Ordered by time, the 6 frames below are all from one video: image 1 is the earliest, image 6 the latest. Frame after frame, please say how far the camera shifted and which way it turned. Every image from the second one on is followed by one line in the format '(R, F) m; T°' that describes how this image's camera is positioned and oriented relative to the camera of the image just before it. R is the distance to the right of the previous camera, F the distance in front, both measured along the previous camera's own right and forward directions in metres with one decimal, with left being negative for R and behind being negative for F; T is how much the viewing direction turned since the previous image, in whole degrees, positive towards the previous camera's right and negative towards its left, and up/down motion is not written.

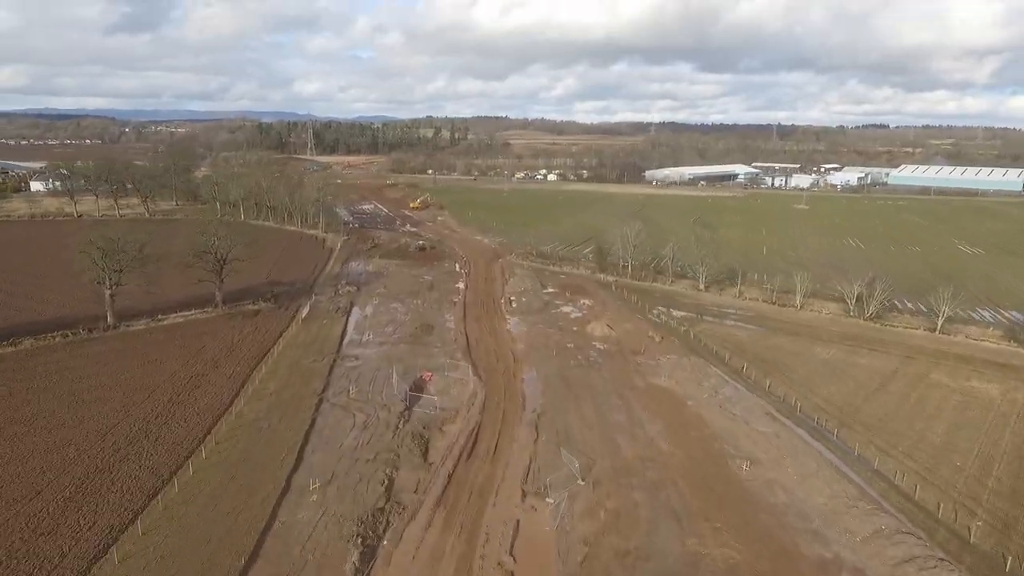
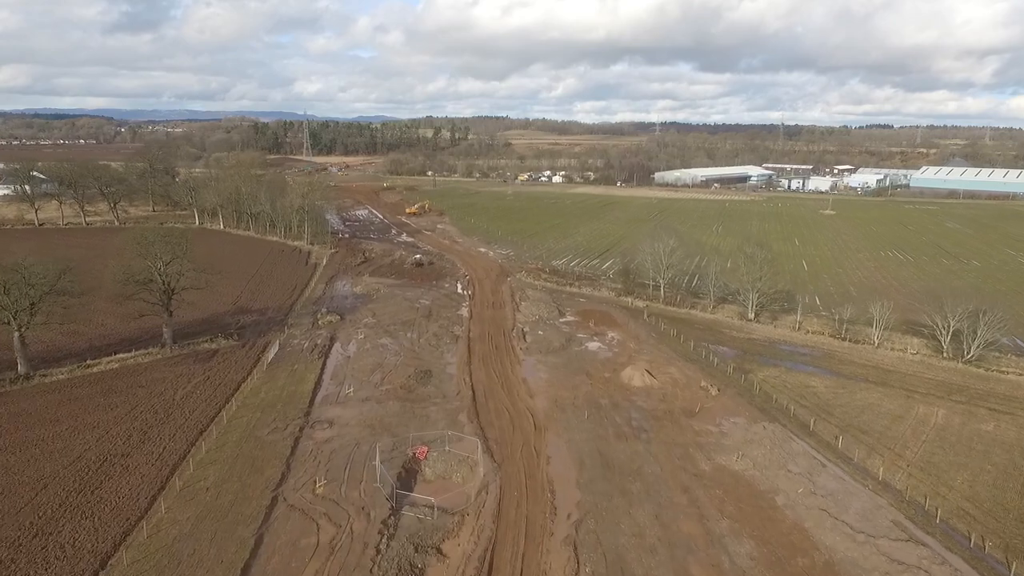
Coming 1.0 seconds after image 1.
(-0.8, +7.0) m; 0°
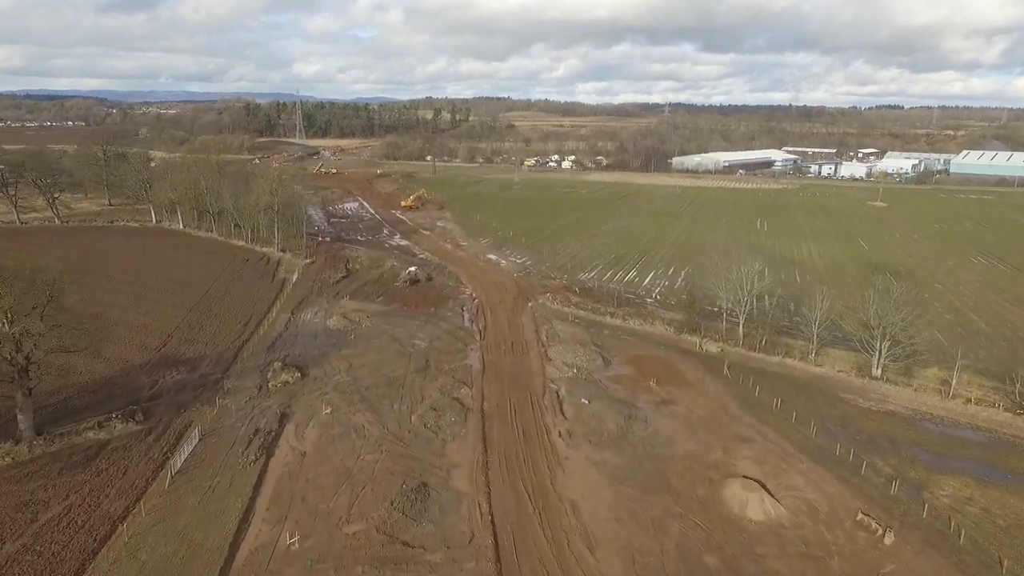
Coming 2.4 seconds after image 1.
(-1.2, +10.6) m; 0°
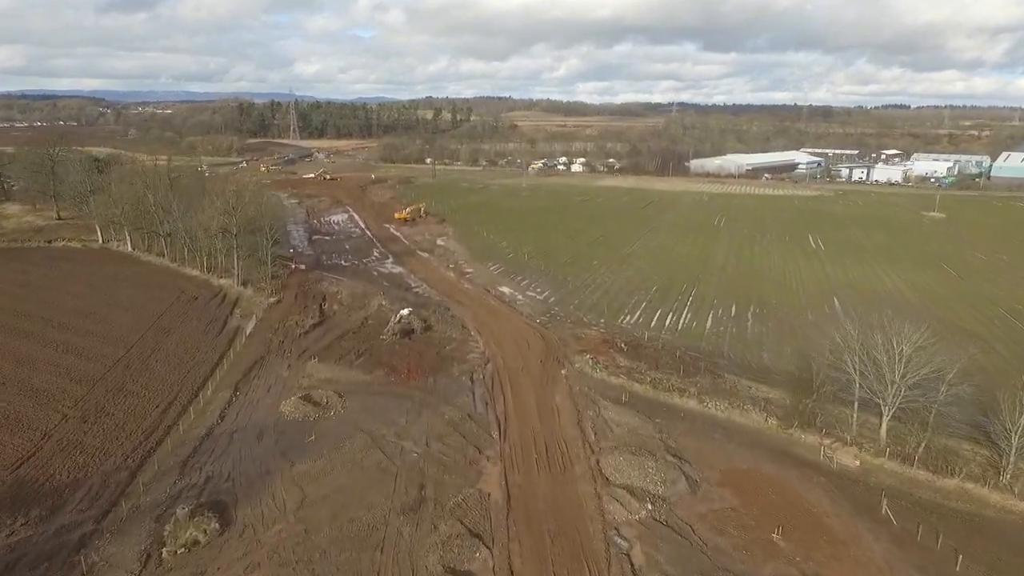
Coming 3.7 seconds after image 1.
(-1.2, +9.7) m; 0°
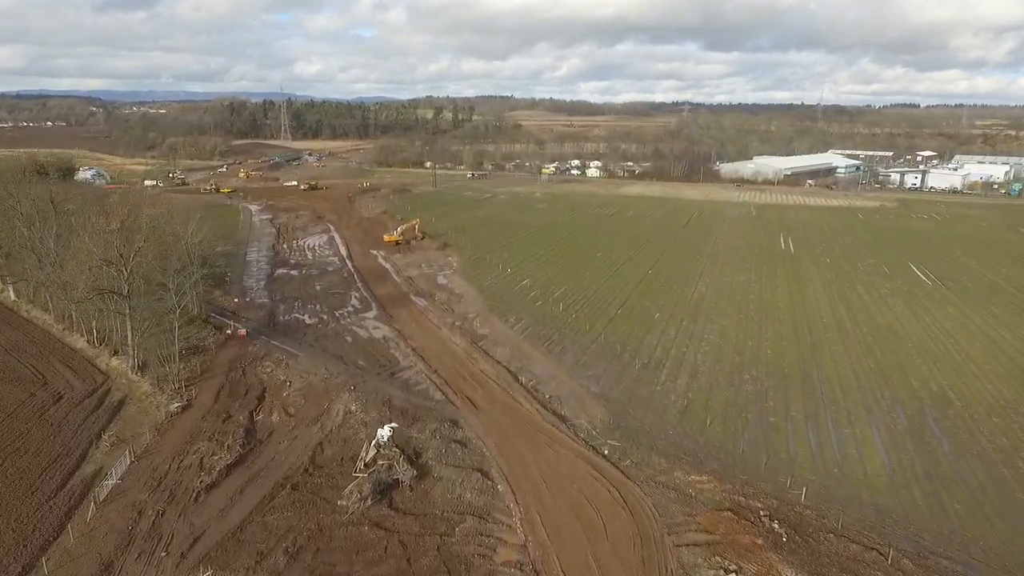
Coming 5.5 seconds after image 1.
(-1.6, +13.2) m; 0°
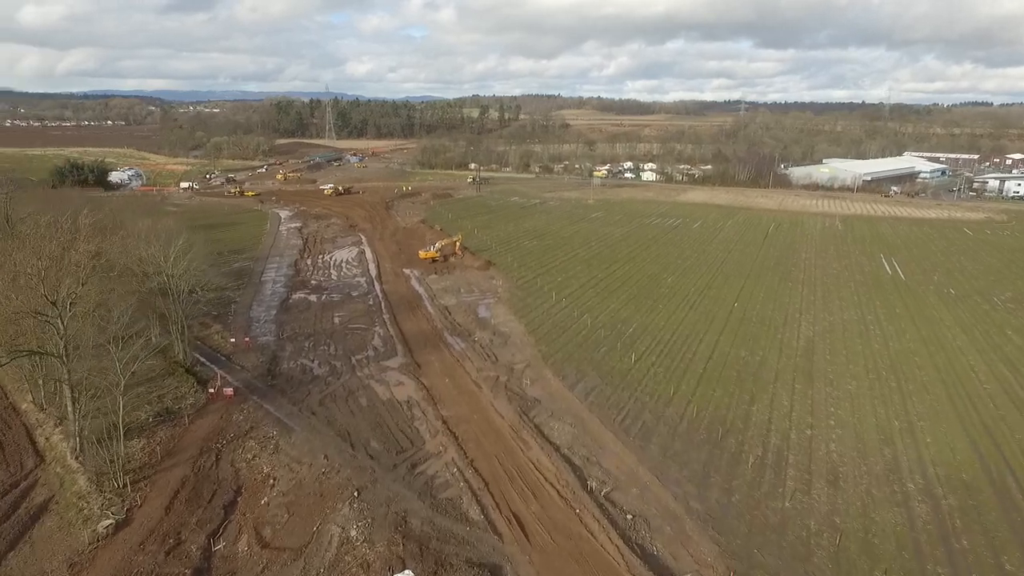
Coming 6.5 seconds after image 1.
(-0.8, +7.2) m; -4°
